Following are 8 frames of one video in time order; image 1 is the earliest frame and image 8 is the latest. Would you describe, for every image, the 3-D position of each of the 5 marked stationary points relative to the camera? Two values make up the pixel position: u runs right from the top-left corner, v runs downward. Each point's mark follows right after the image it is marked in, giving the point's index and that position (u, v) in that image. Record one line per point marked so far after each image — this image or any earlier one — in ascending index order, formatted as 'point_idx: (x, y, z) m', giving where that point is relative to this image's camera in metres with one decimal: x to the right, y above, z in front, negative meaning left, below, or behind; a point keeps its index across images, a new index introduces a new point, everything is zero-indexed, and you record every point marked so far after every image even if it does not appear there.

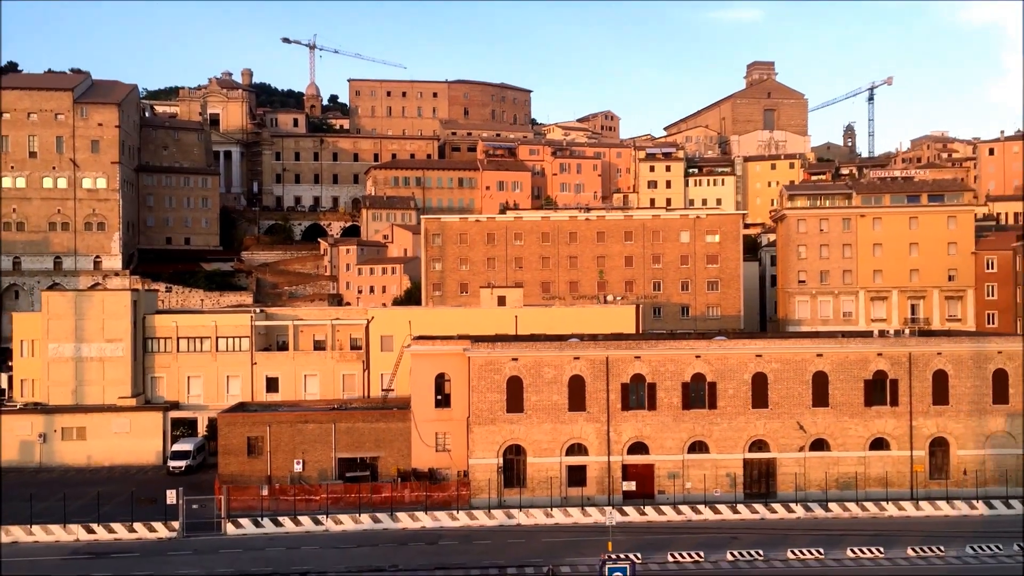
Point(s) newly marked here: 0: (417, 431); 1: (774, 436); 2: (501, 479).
0: (-1.8, -2.8, +19.0) m
1: (+5.1, -2.9, +18.7) m
2: (-0.2, -3.6, +18.6) m
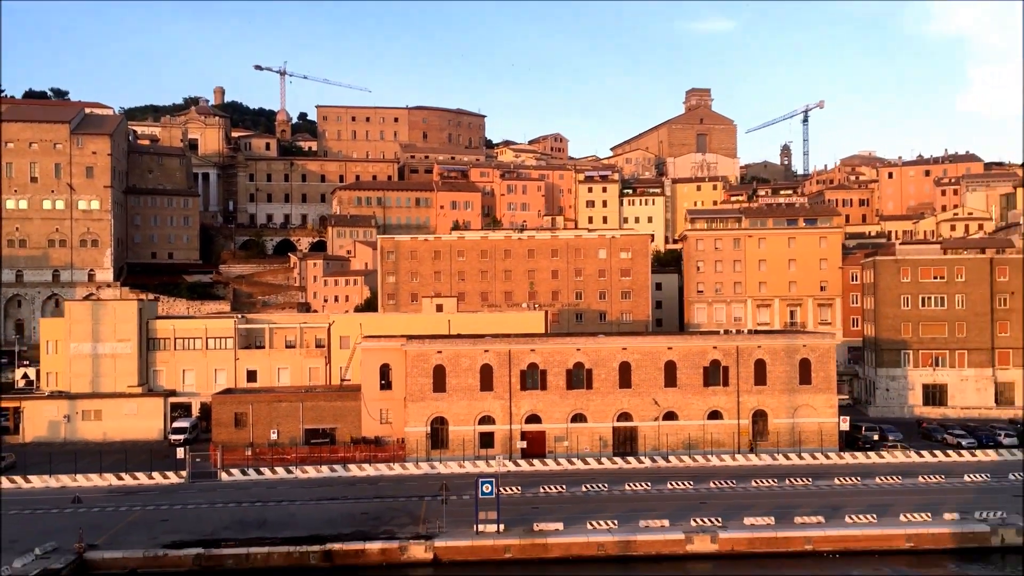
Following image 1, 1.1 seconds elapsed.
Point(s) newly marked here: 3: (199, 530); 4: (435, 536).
0: (-3.7, -3.1, +24.9) m
1: (+3.2, -3.1, +24.8) m
2: (-2.1, -3.9, +24.5) m
3: (-5.9, -4.5, +18.3) m
4: (-1.4, -4.5, +17.9) m
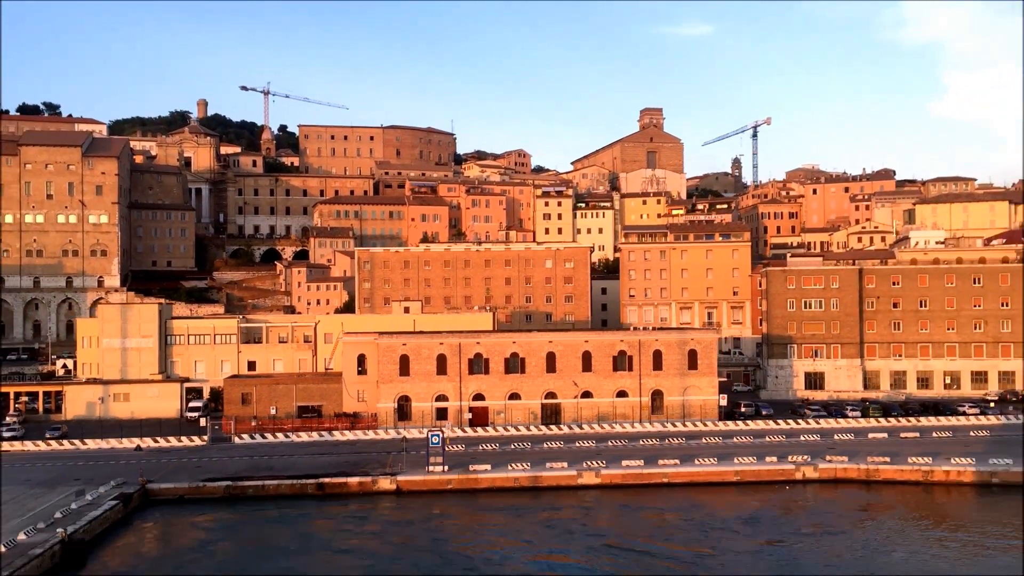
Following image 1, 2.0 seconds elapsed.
0: (-5.4, -3.3, +31.4) m
1: (+1.6, -3.3, +31.5) m
2: (-3.7, -4.1, +31.1) m
3: (-7.4, -4.7, +24.8) m
4: (-2.8, -4.7, +24.5) m
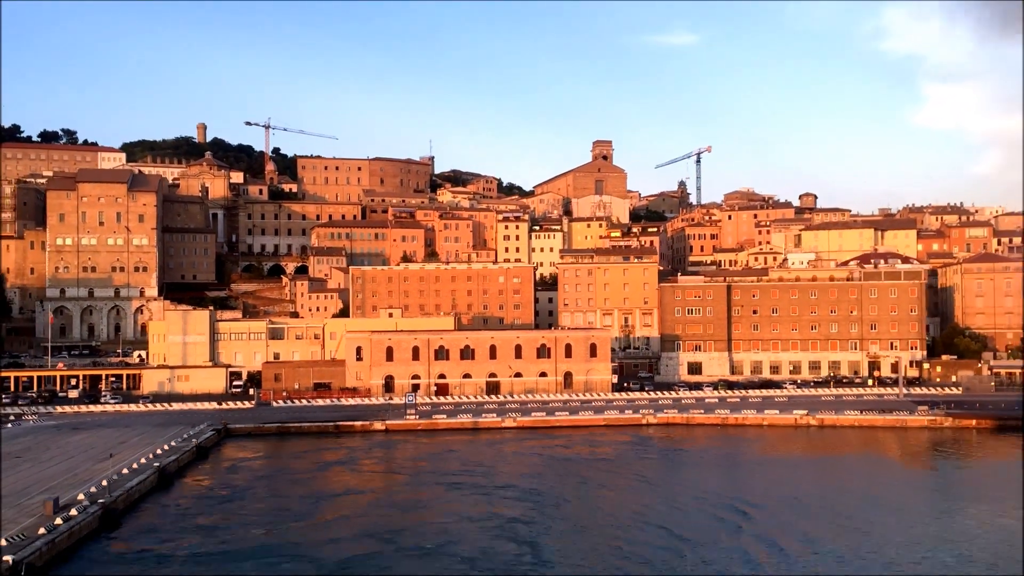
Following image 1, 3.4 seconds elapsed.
0: (-7.5, -3.8, +44.5) m
1: (-0.6, -3.8, +44.8) m
2: (-5.9, -4.6, +44.2) m
3: (-9.4, -5.2, +37.9) m
4: (-4.9, -5.2, +37.7) m
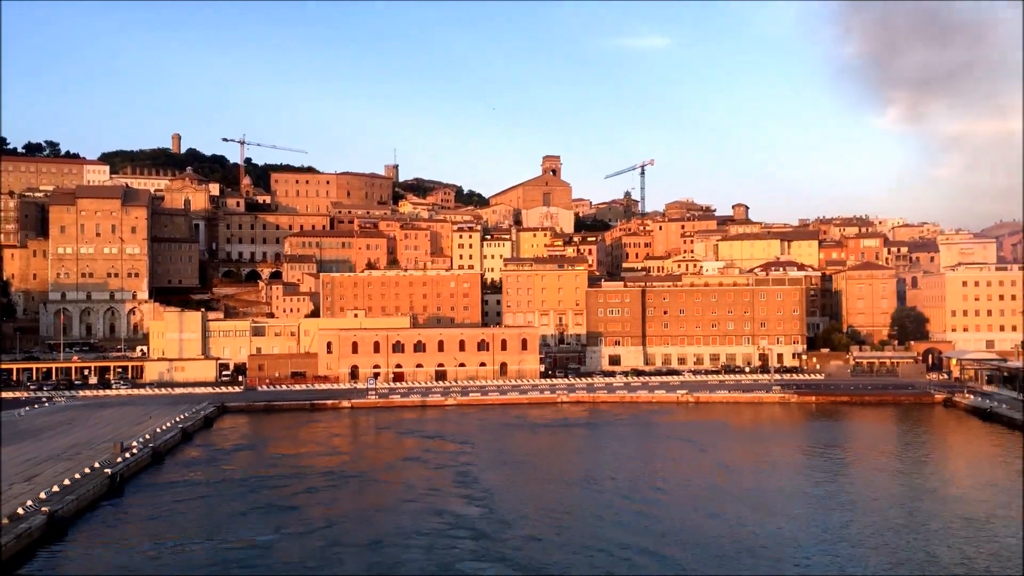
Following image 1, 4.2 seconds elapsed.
0: (-10.6, -4.0, +53.5) m
1: (-3.7, -4.1, +54.0) m
2: (-8.9, -4.9, +53.3) m
3: (-12.2, -5.5, +46.8) m
4: (-7.7, -5.4, +46.8) m
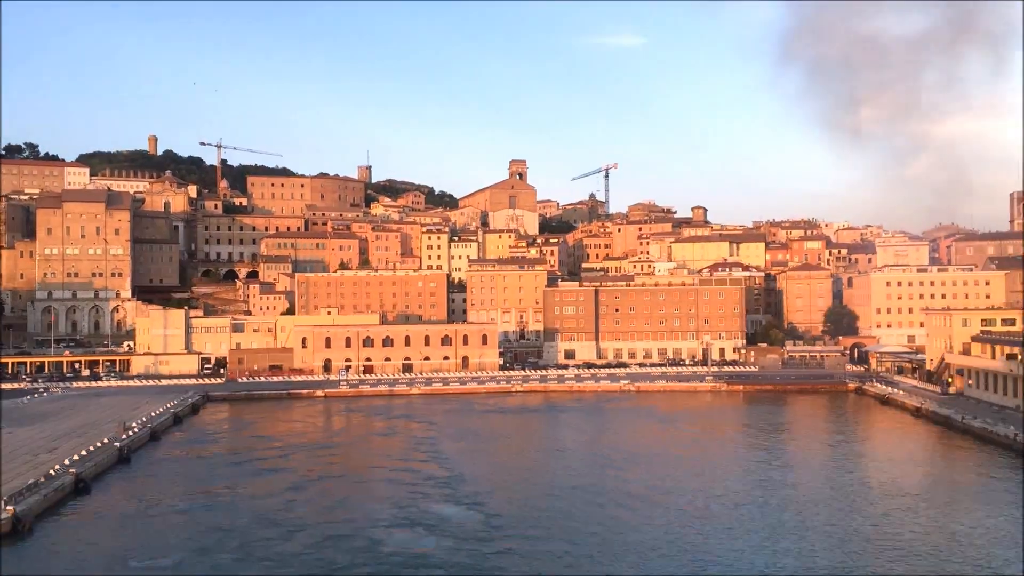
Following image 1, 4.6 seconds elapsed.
0: (-13.0, -4.0, +58.0) m
1: (-6.0, -4.1, +58.7) m
2: (-11.3, -4.8, +57.8) m
3: (-14.4, -5.4, +51.2) m
4: (-9.9, -5.4, +51.3) m
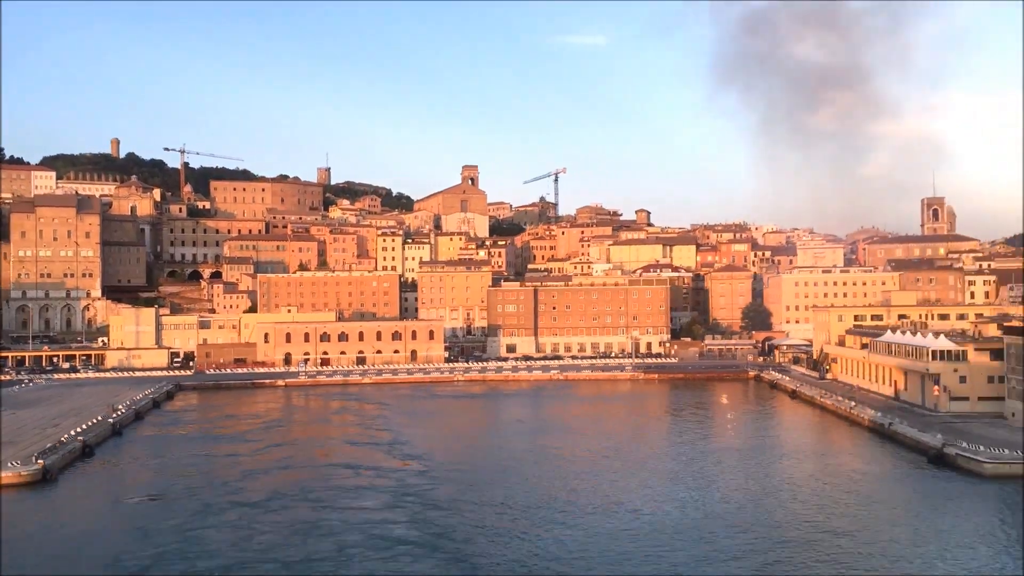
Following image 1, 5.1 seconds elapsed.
0: (-16.7, -4.0, +63.6) m
1: (-9.8, -4.1, +64.6) m
2: (-15.0, -4.9, +63.5) m
3: (-17.9, -5.5, +56.8) m
4: (-13.4, -5.5, +57.1) m
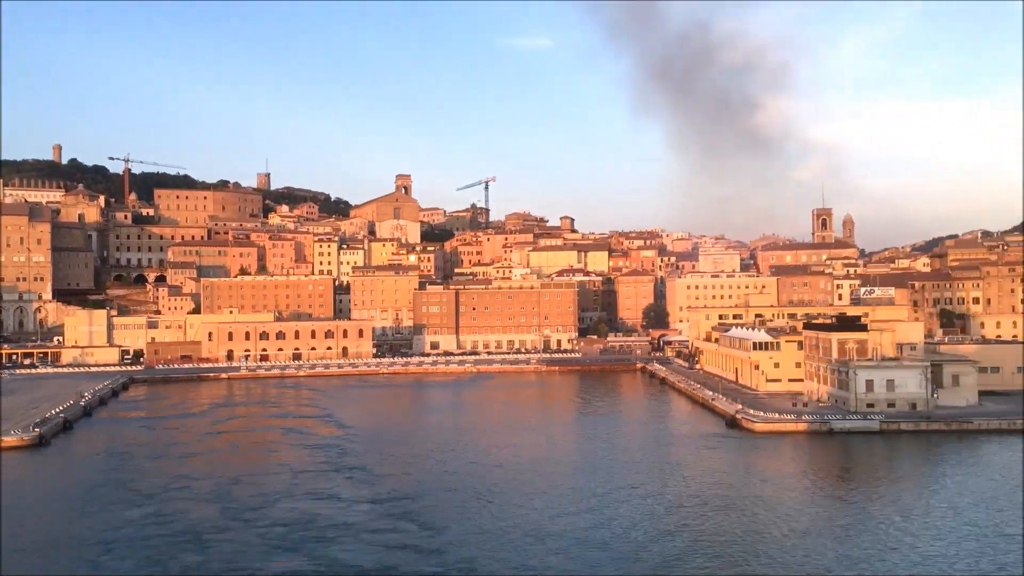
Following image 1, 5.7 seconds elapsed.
0: (-22.5, -4.3, +70.4) m
1: (-15.7, -4.3, +71.8) m
2: (-20.8, -5.1, +70.4) m
3: (-23.3, -5.7, +63.5) m
4: (-18.8, -5.7, +64.1) m
